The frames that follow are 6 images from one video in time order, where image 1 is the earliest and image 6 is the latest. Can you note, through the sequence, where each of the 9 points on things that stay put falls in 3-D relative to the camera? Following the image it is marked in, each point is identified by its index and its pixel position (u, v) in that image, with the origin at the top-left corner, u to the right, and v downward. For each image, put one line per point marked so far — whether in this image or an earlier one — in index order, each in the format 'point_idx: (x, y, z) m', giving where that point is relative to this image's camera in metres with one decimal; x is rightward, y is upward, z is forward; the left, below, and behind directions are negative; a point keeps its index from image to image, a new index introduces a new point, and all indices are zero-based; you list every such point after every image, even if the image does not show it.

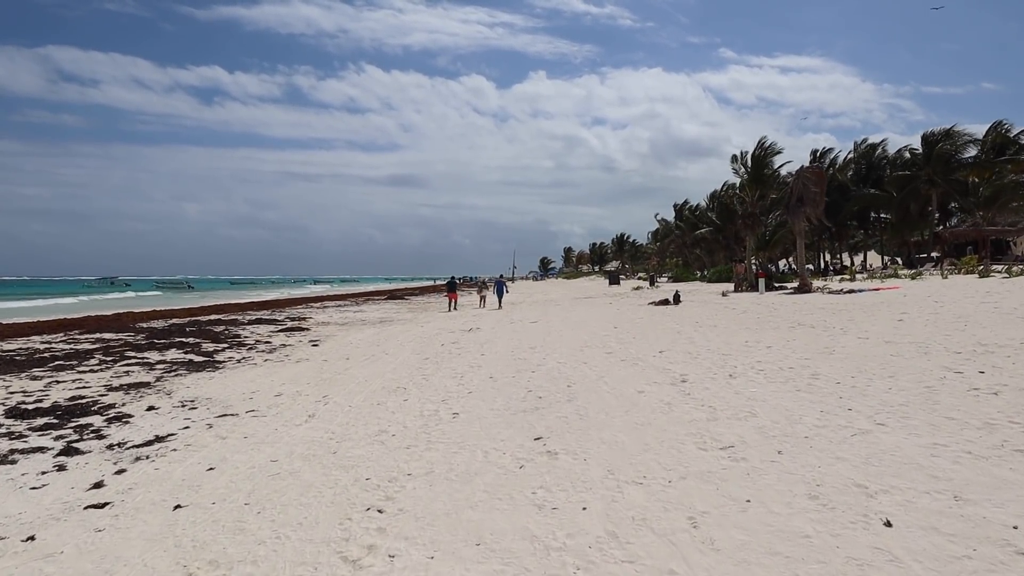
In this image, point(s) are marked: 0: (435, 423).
0: (-1.5, -2.7, +6.7) m
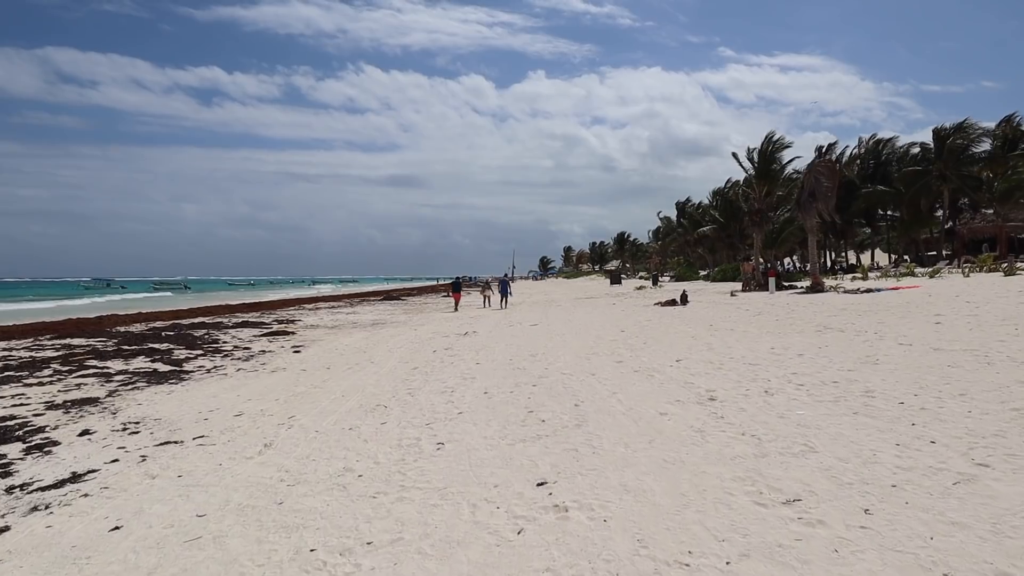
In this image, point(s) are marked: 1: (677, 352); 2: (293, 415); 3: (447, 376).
0: (-1.6, -2.7, +5.4) m
1: (+5.3, -2.0, +10.9) m
2: (-4.9, -2.8, +7.6) m
3: (-1.9, -2.6, +9.9) m
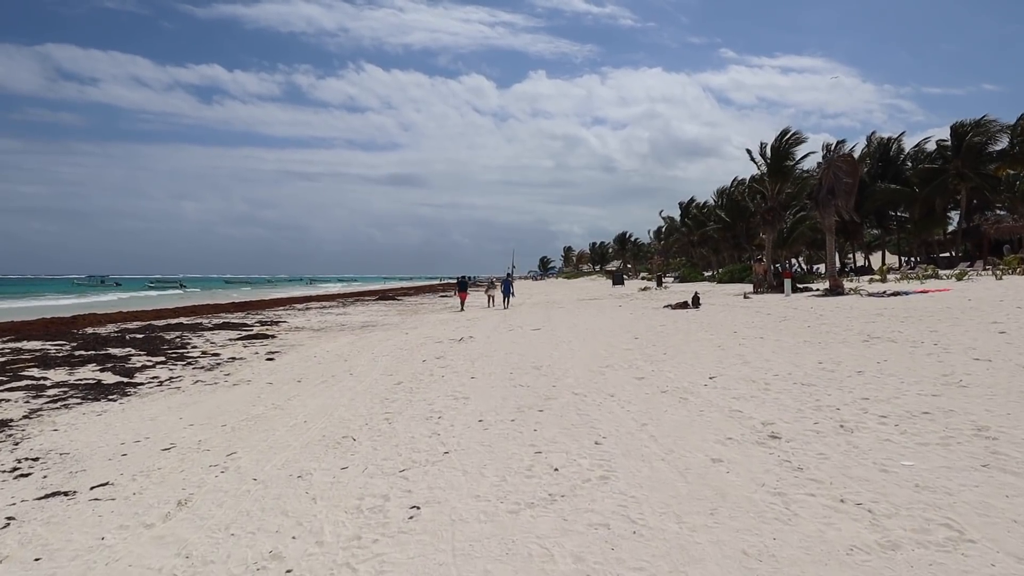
0: (-1.5, -2.7, +3.8) m
1: (+5.3, -2.1, +9.2) m
2: (-4.9, -2.9, +6.0) m
3: (-1.9, -2.6, +8.3) m
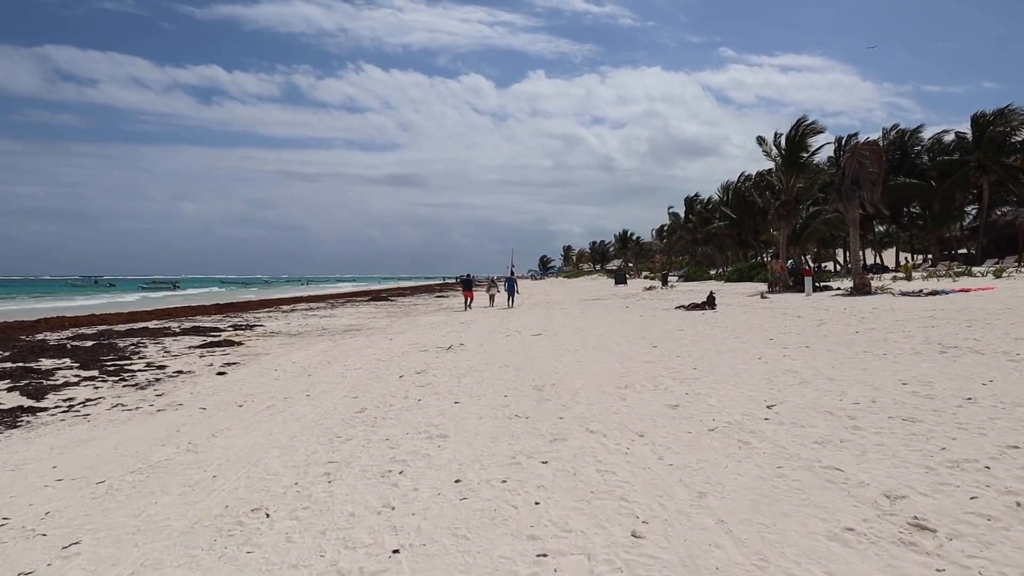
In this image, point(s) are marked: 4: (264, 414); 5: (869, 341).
0: (-1.7, -2.8, +1.7) m
1: (+5.2, -2.1, +7.2) m
2: (-5.0, -2.9, +3.9) m
3: (-2.0, -2.6, +6.2) m
4: (-5.5, -2.8, +7.6) m
5: (+11.2, -1.7, +10.7) m
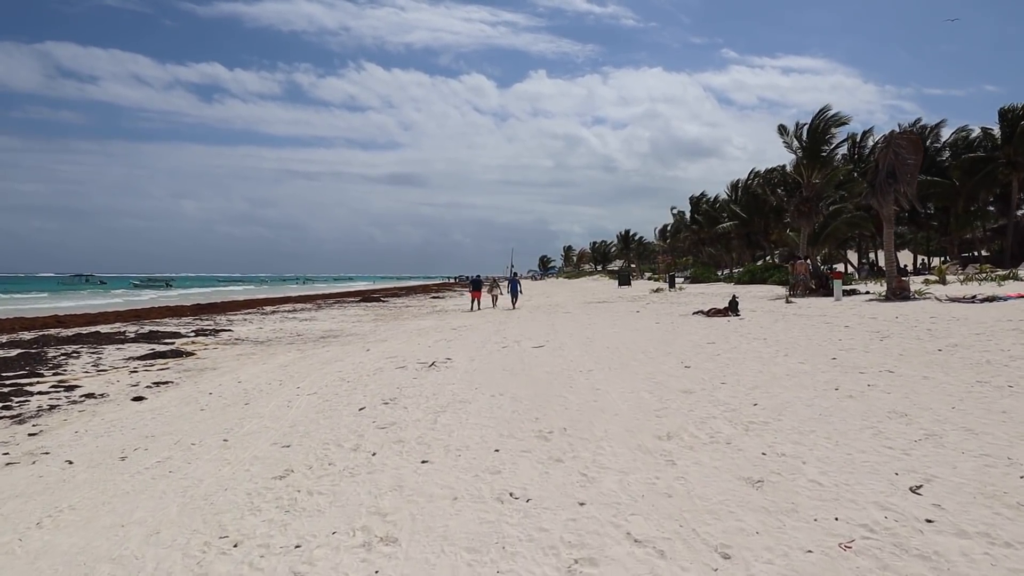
0: (-1.8, -2.9, -0.6) m
1: (+5.1, -2.3, +4.8) m
2: (-5.1, -3.0, +1.6) m
3: (-2.1, -2.7, +3.8) m
4: (-5.6, -2.9, +5.2) m
5: (+11.1, -1.8, +8.3) m
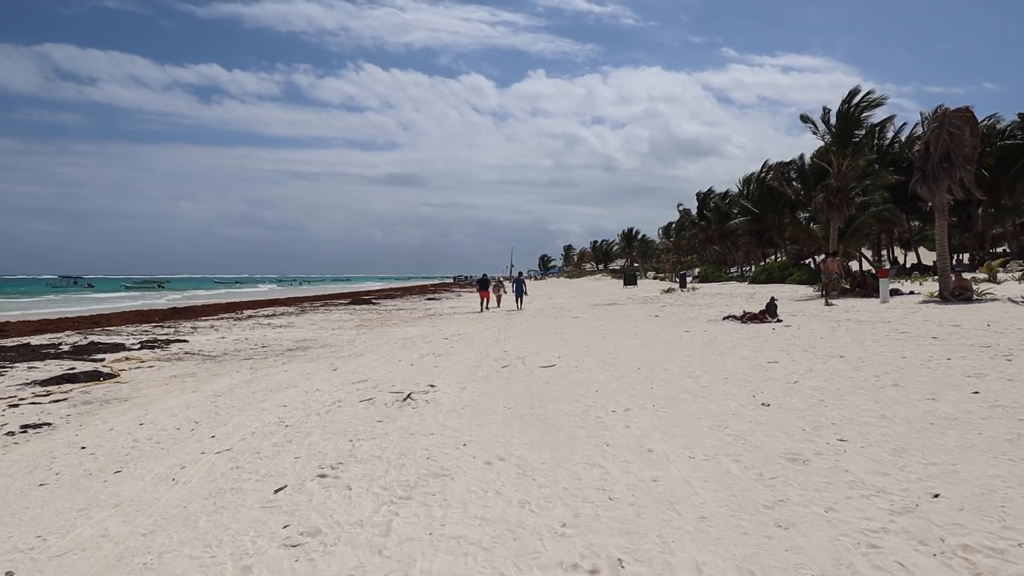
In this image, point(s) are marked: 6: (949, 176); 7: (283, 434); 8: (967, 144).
0: (-1.7, -3.0, -3.4) m
1: (+5.2, -2.3, +2.0) m
2: (-5.0, -3.1, -1.2) m
3: (-2.0, -2.8, +1.1) m
4: (-5.5, -3.0, +2.5) m
5: (+11.2, -1.9, +5.6) m
6: (+25.4, +6.4, +19.9) m
7: (-4.3, -2.7, +6.6) m
8: (+26.0, +8.1, +19.4) m
